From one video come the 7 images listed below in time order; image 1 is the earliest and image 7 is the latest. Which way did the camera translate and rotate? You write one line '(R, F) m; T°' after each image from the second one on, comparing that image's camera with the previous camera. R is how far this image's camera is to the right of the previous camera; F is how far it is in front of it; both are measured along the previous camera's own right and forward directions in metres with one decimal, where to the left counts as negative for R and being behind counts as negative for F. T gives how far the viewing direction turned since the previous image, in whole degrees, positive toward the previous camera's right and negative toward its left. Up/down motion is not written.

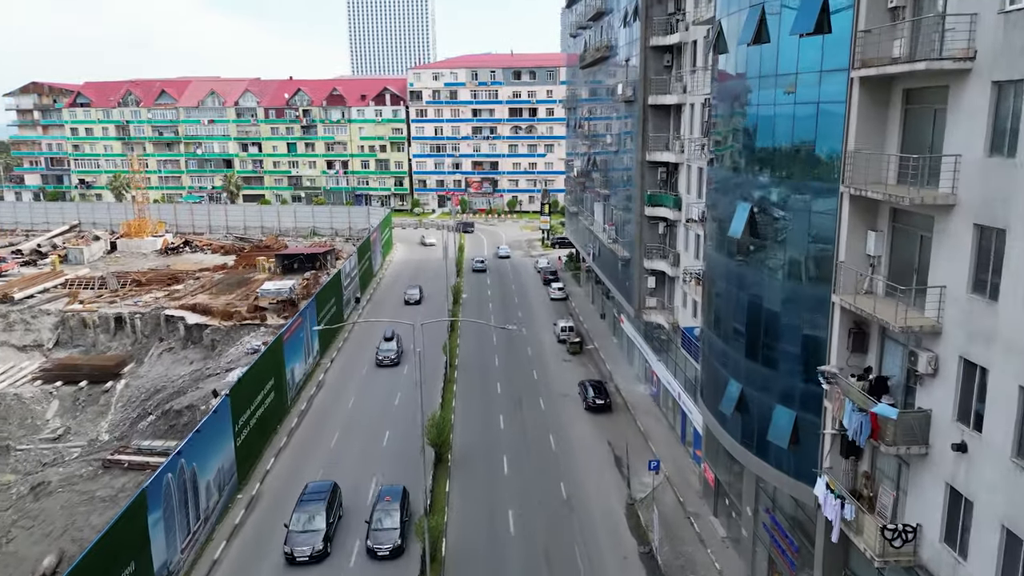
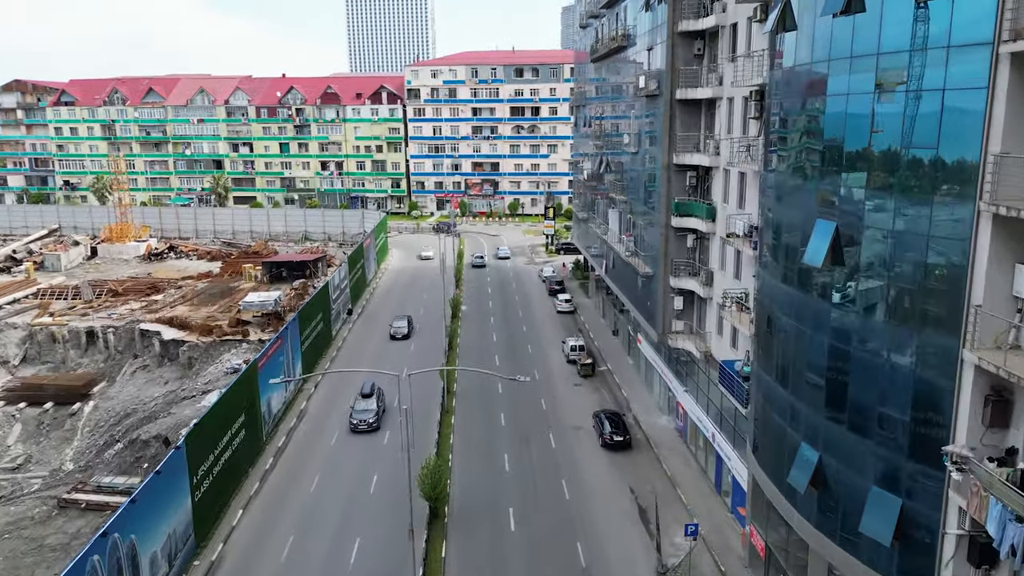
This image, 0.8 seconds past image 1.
(-0.4, +4.7) m; 0°
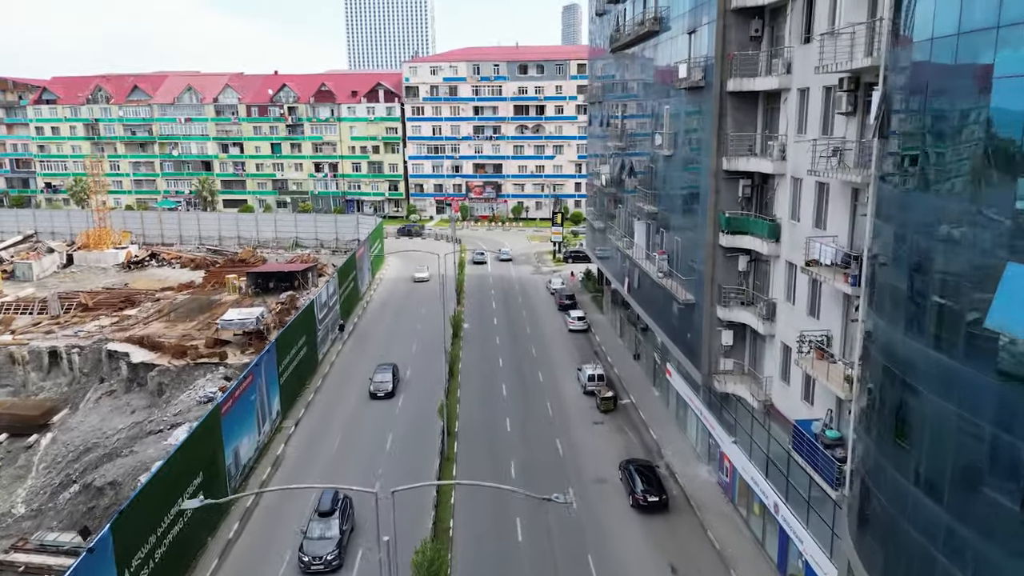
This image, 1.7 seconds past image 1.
(-0.7, +5.5) m; 0°
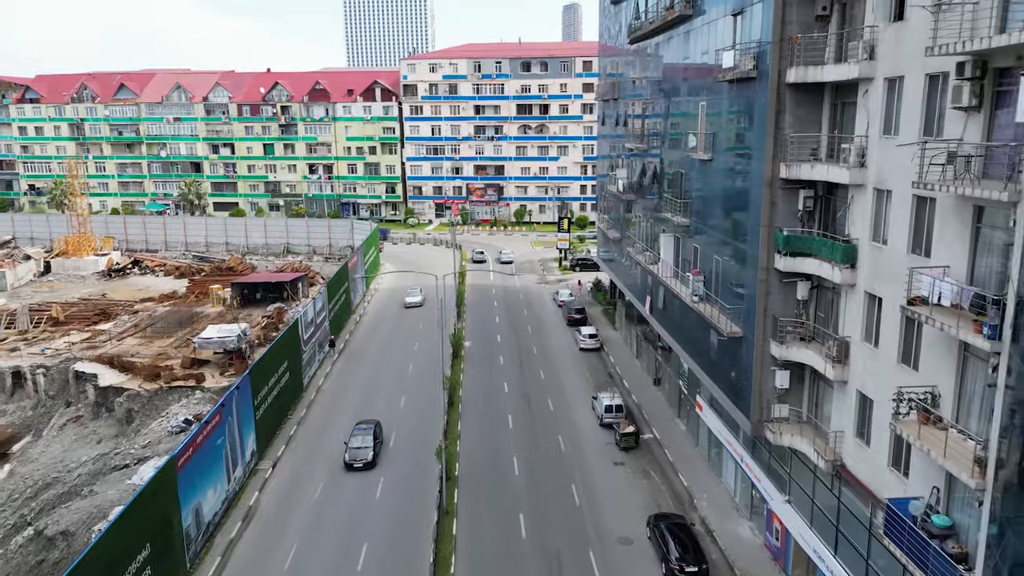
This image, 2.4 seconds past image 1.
(-0.5, +4.5) m; 0°
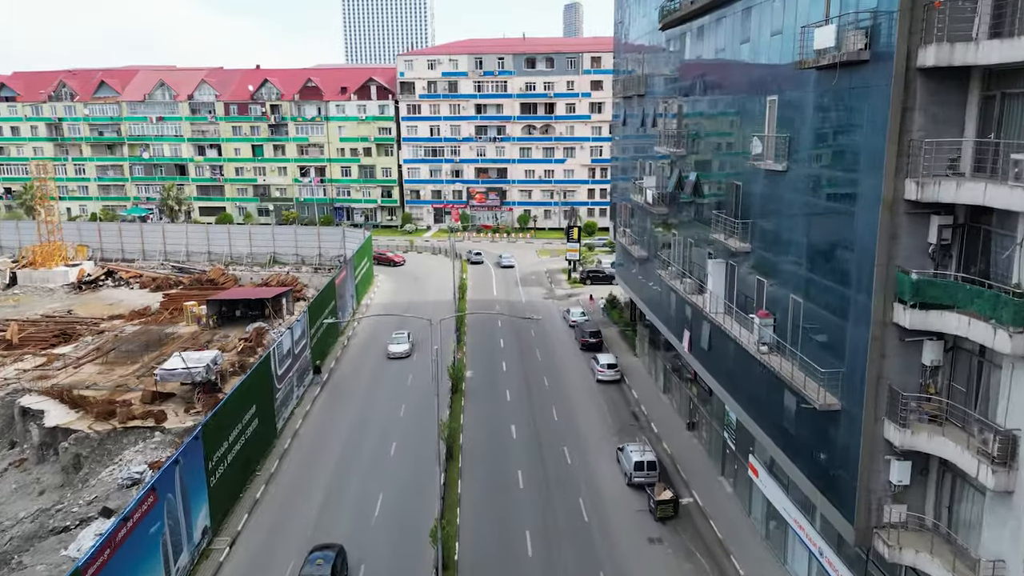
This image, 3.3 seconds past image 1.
(-0.6, +5.9) m; 0°
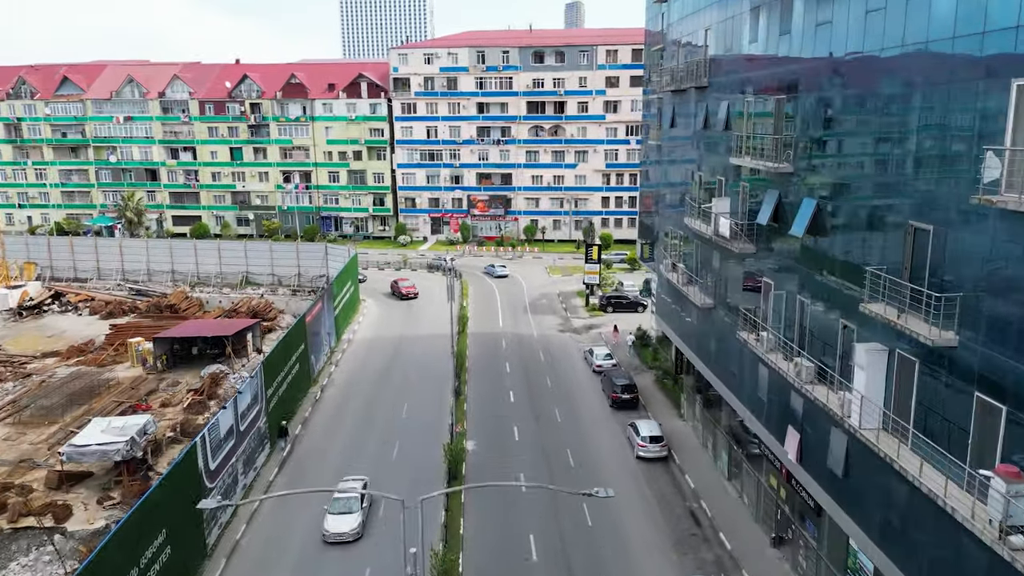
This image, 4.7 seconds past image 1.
(-0.9, +9.4) m; 0°
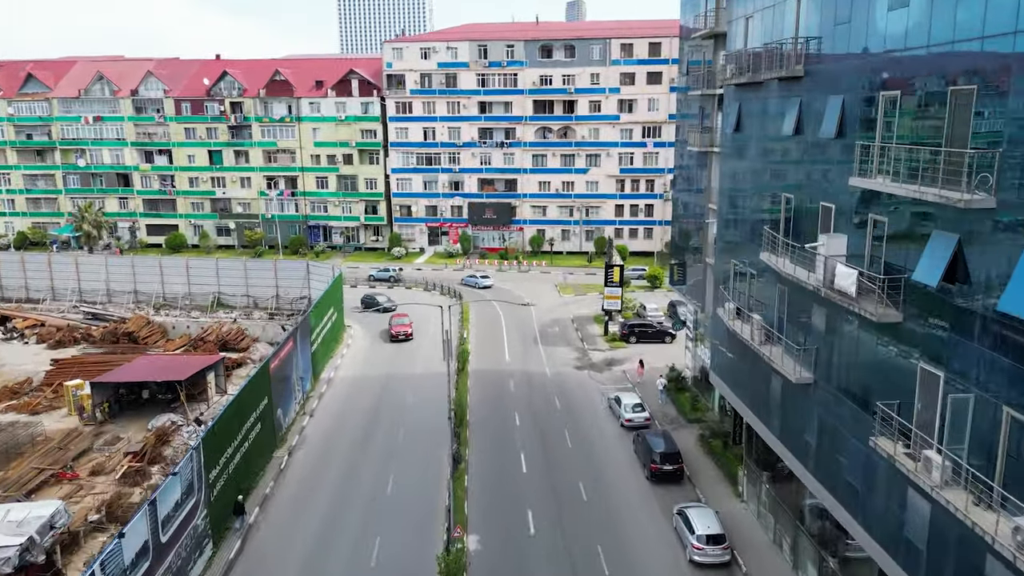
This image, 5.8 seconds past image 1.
(-0.7, +7.5) m; 0°
